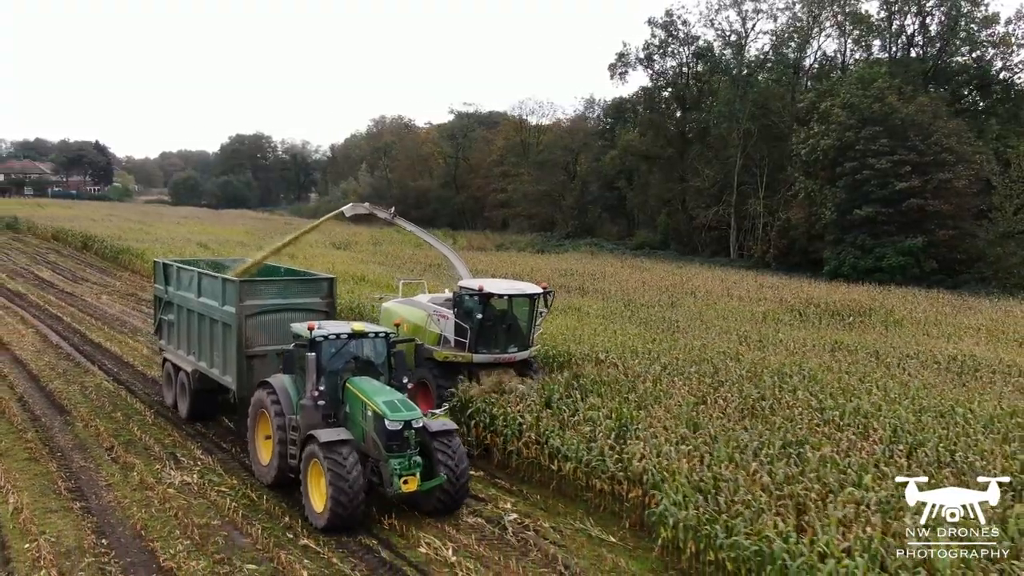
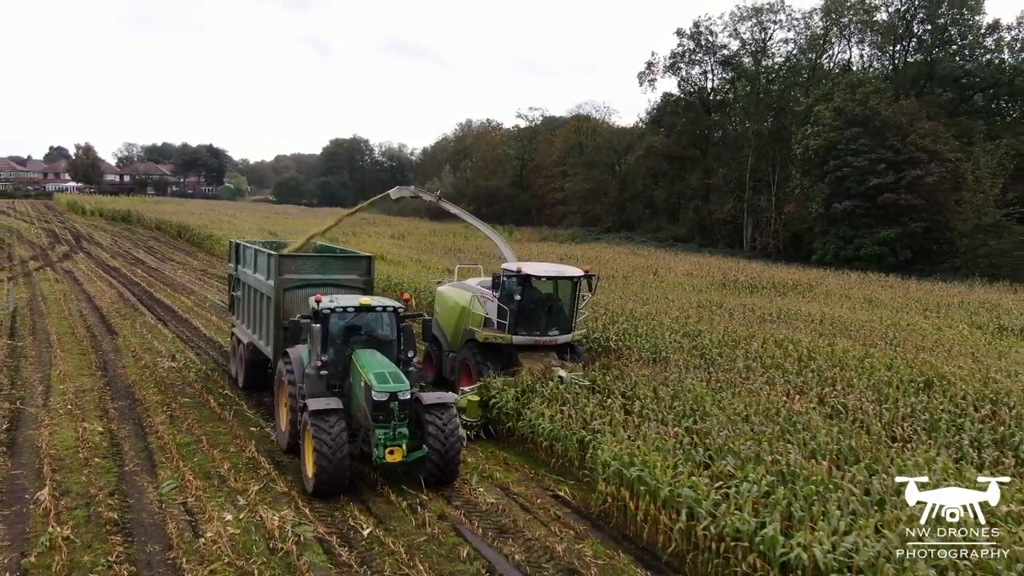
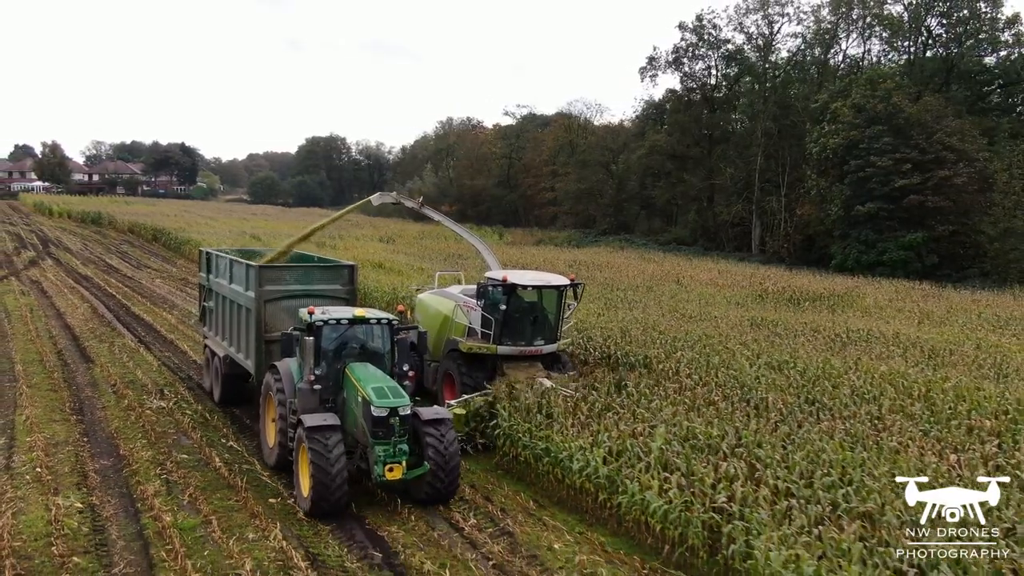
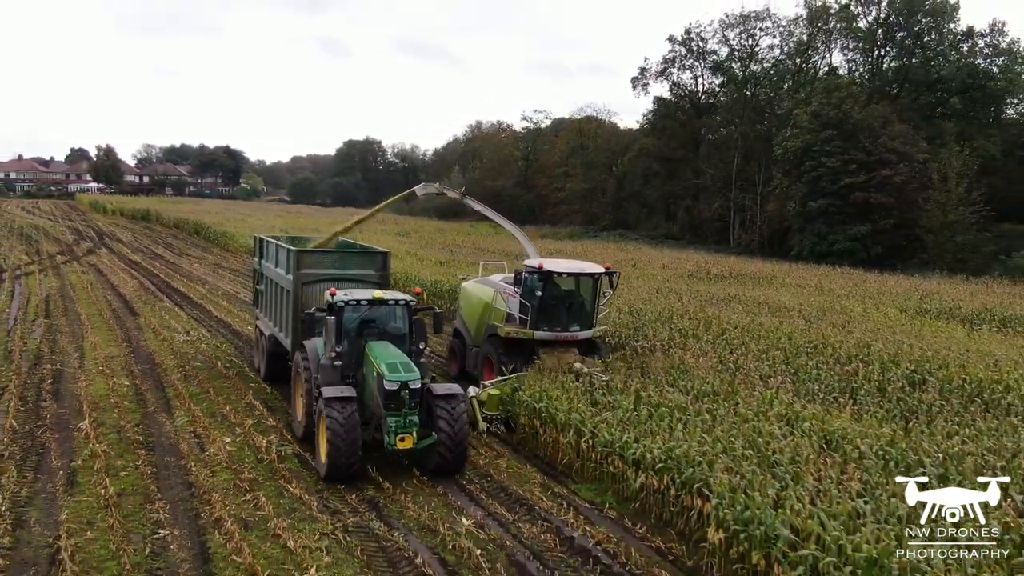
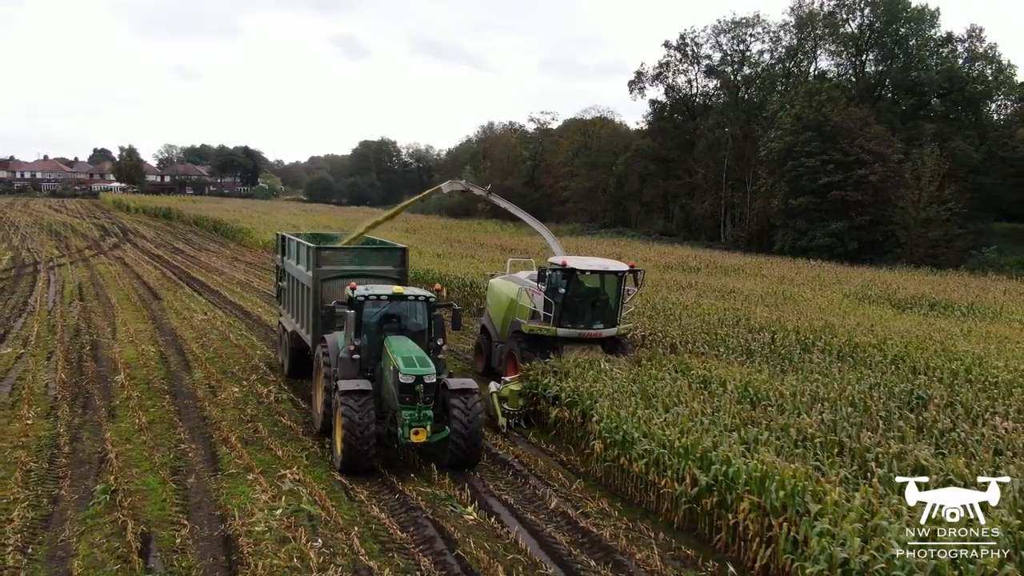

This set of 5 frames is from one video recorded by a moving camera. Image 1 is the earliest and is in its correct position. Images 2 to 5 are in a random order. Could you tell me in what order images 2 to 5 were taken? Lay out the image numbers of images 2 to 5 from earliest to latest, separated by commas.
3, 2, 4, 5
